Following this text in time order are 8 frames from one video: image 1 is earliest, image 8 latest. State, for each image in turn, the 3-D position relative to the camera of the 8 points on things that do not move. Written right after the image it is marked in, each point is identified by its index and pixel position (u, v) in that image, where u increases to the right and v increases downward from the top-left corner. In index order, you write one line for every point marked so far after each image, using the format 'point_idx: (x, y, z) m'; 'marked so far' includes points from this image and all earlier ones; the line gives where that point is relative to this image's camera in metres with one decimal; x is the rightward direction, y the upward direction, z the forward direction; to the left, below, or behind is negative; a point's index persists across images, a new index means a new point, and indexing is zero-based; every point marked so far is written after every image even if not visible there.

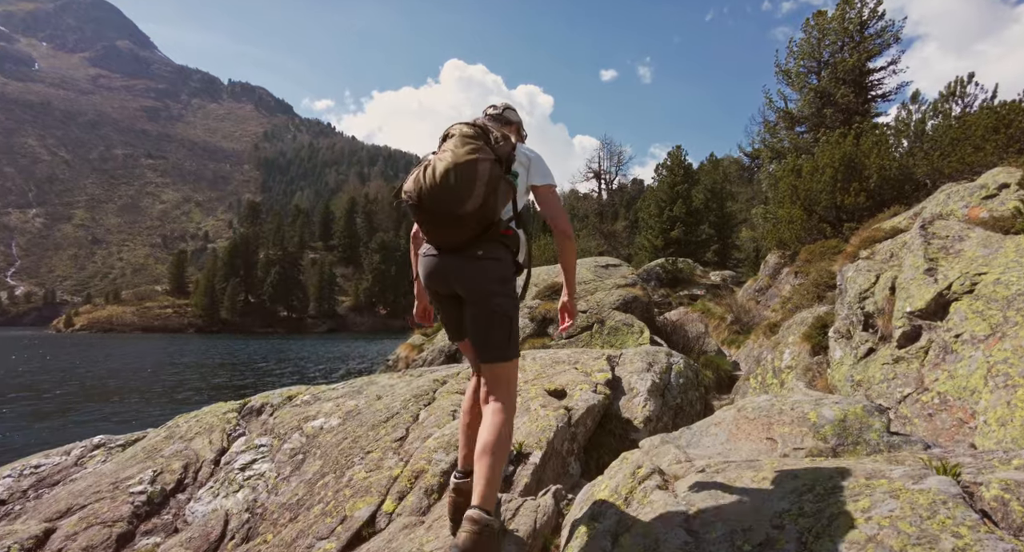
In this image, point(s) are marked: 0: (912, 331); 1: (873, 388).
0: (+7.0, -1.0, +9.1) m
1: (+6.2, -2.0, +9.0) m
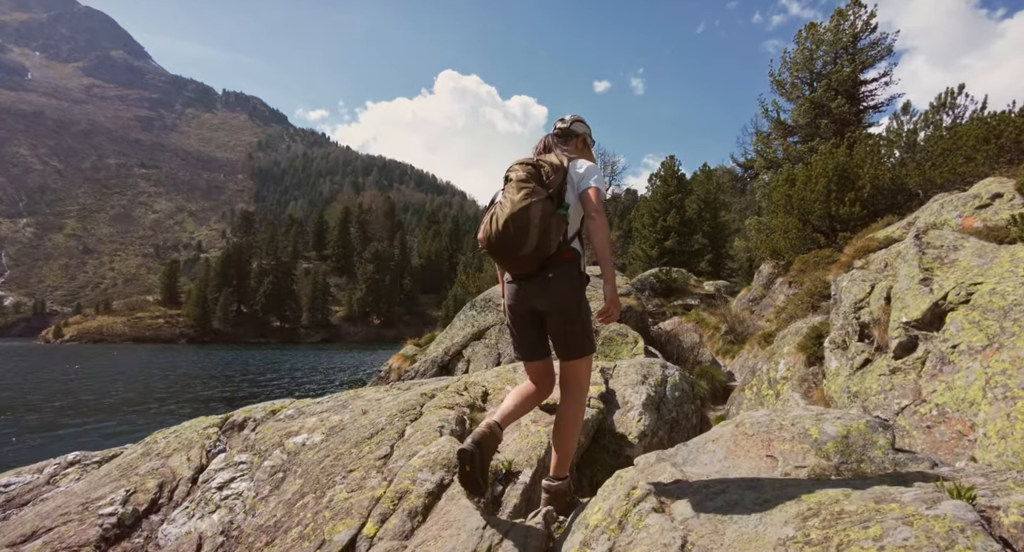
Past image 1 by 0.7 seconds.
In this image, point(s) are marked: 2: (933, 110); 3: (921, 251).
0: (+6.9, -1.1, +9.0) m
1: (+6.1, -2.1, +8.9) m
2: (+15.4, +6.2, +19.1) m
3: (+8.1, +0.5, +10.4) m
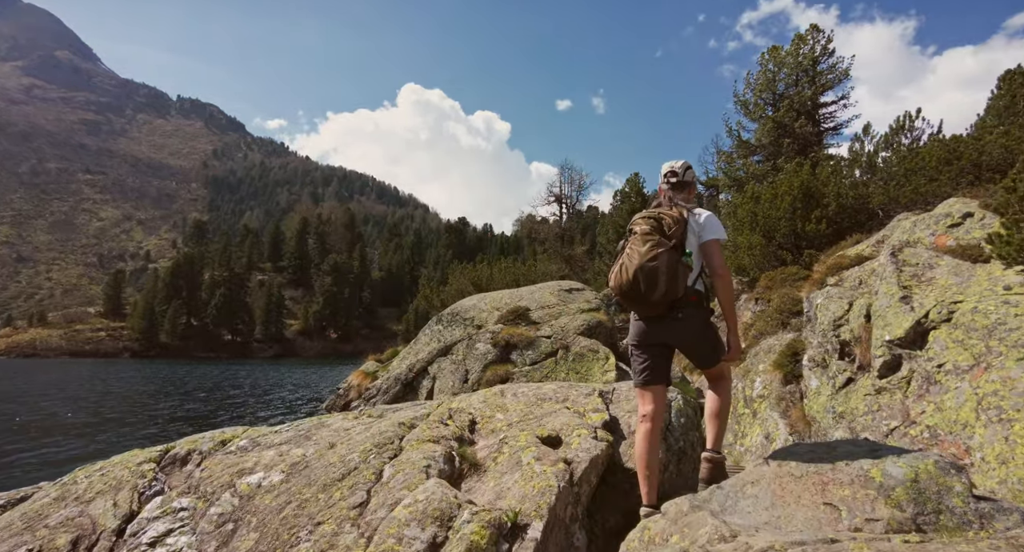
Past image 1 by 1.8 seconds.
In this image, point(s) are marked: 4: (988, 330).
0: (+6.5, -1.5, +8.9) m
1: (+5.7, -2.4, +8.7) m
2: (+14.4, +5.5, +19.7) m
3: (+7.7, +0.2, +10.4) m
4: (+7.2, -0.8, +7.9) m
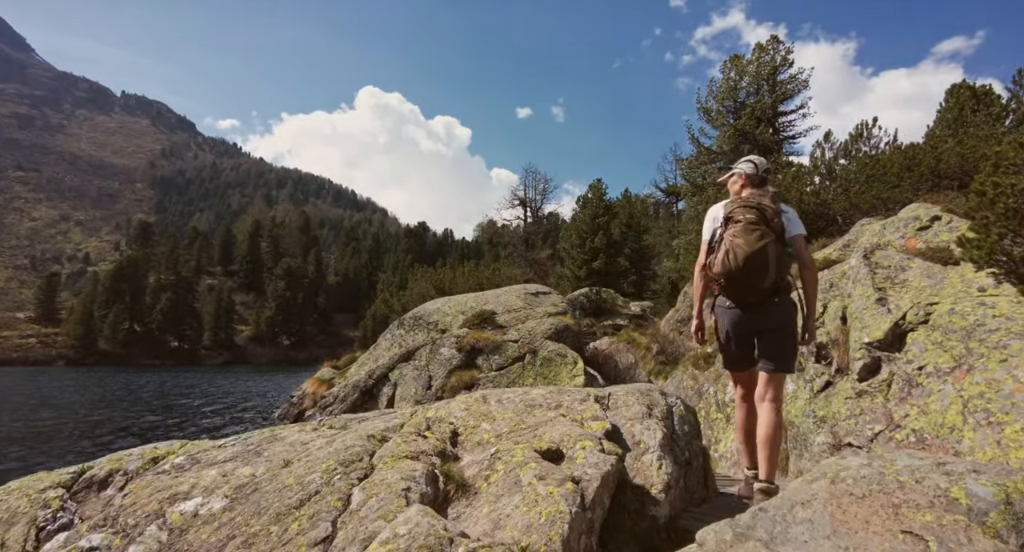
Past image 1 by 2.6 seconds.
0: (+6.0, -1.5, +8.8) m
1: (+5.3, -2.4, +8.5) m
2: (+13.1, +5.3, +20.3) m
3: (+7.1, +0.1, +10.4) m
4: (+6.8, -0.8, +7.8) m
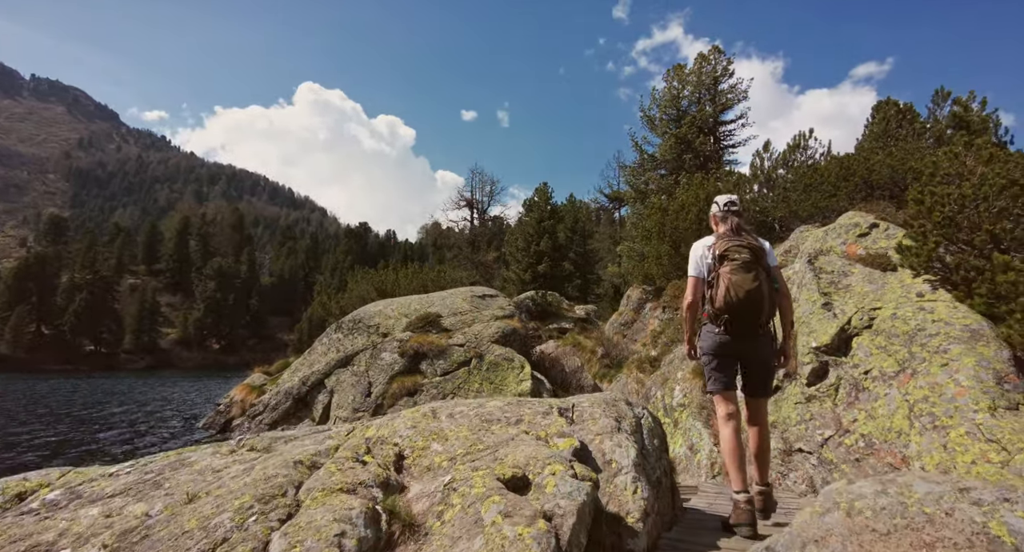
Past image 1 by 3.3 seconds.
0: (+5.2, -1.6, +8.9) m
1: (+4.5, -2.5, +8.5) m
2: (+11.1, +5.1, +21.1) m
3: (+6.1, 0.0, +10.6) m
4: (+6.1, -0.9, +8.0) m
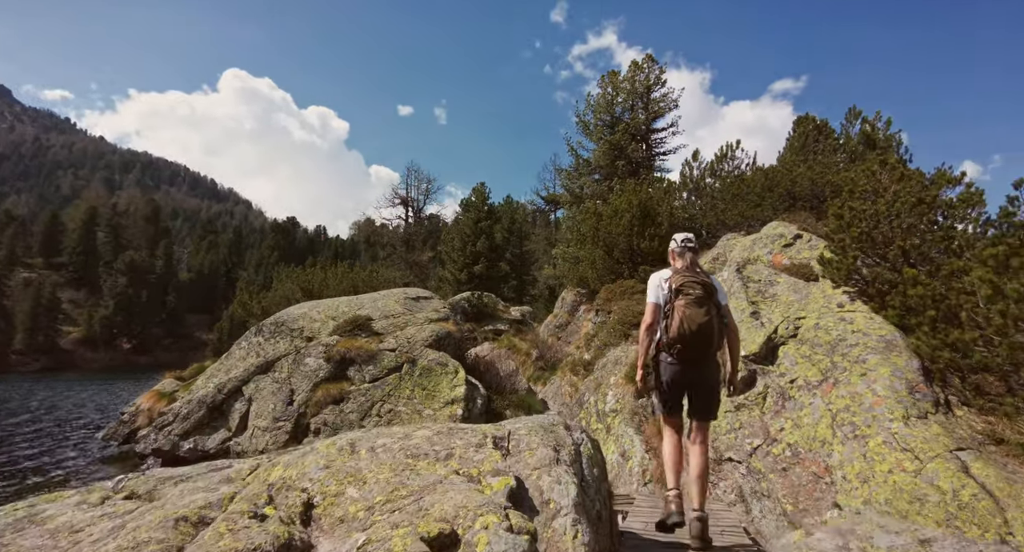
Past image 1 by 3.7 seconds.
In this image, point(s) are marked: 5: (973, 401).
0: (+4.1, -1.7, +9.1) m
1: (+3.4, -2.7, +8.6) m
2: (+8.5, +4.9, +21.9) m
3: (+4.8, -0.2, +10.9) m
4: (+5.1, -1.1, +8.3) m
5: (+6.1, -1.7, +6.9) m
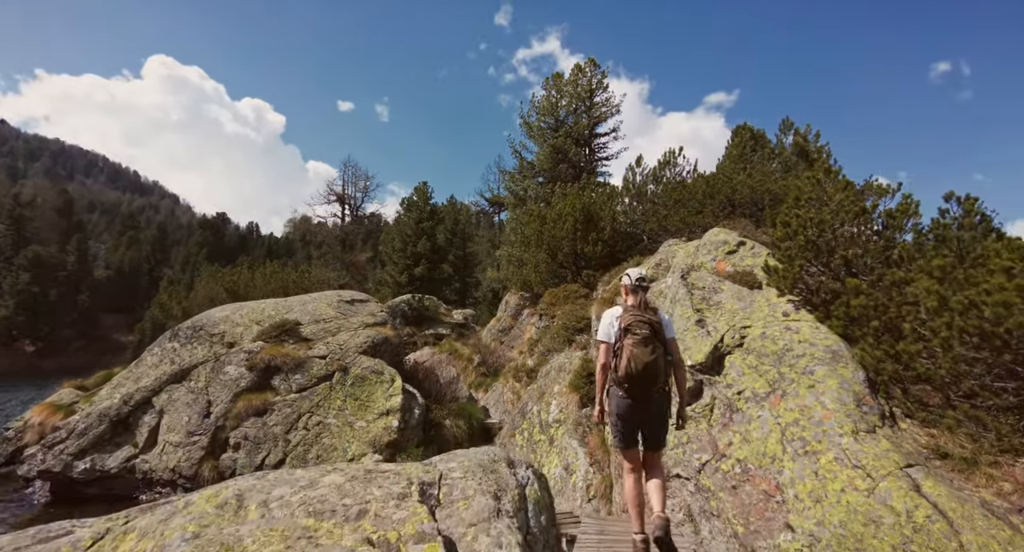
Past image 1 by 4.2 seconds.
0: (+3.1, -1.9, +8.8) m
1: (+2.4, -2.8, +8.2) m
2: (+6.2, +4.6, +22.0) m
3: (+3.6, -0.3, +10.7) m
4: (+4.1, -1.2, +8.1) m
5: (+5.3, -1.8, +6.9) m
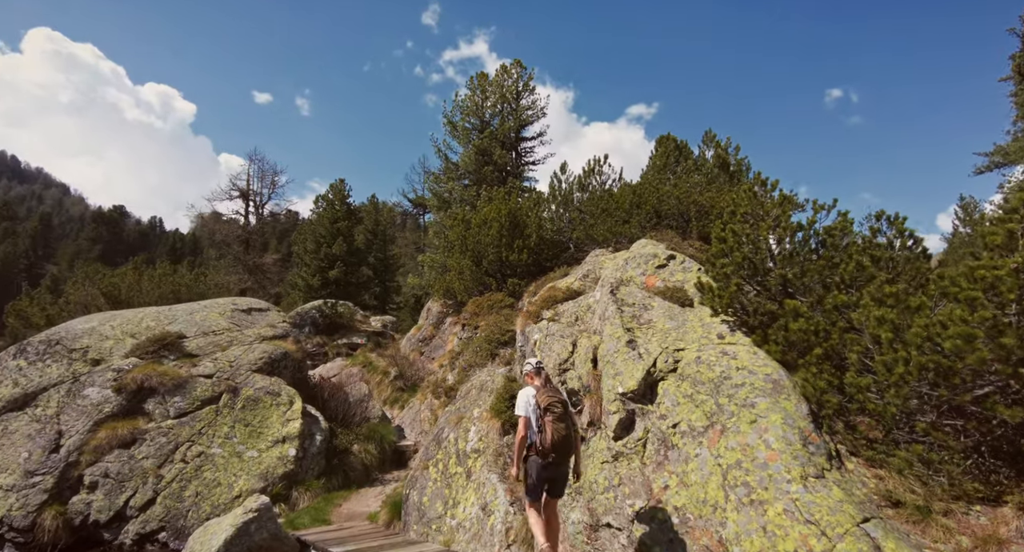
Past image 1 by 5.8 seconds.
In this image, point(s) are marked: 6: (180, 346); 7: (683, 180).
0: (+1.7, -2.2, +7.9) m
1: (+1.2, -3.1, +7.2) m
2: (+3.0, +4.2, +21.5) m
3: (+2.0, -0.6, +9.8) m
4: (+2.9, -1.5, +7.4) m
5: (+4.2, -2.1, +6.3) m
6: (-10.2, -2.2, +16.1) m
7: (+5.7, +3.2, +17.4) m
